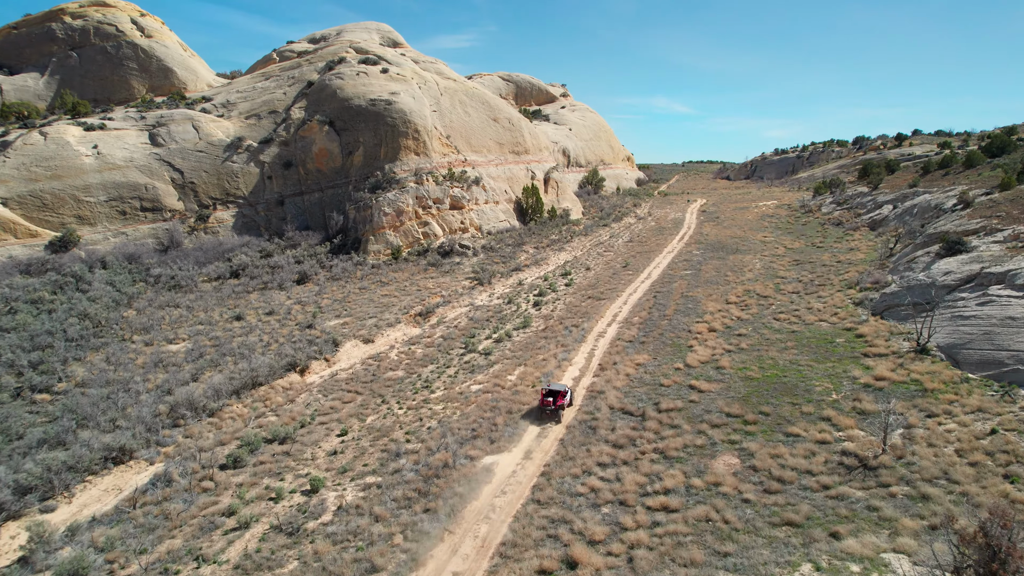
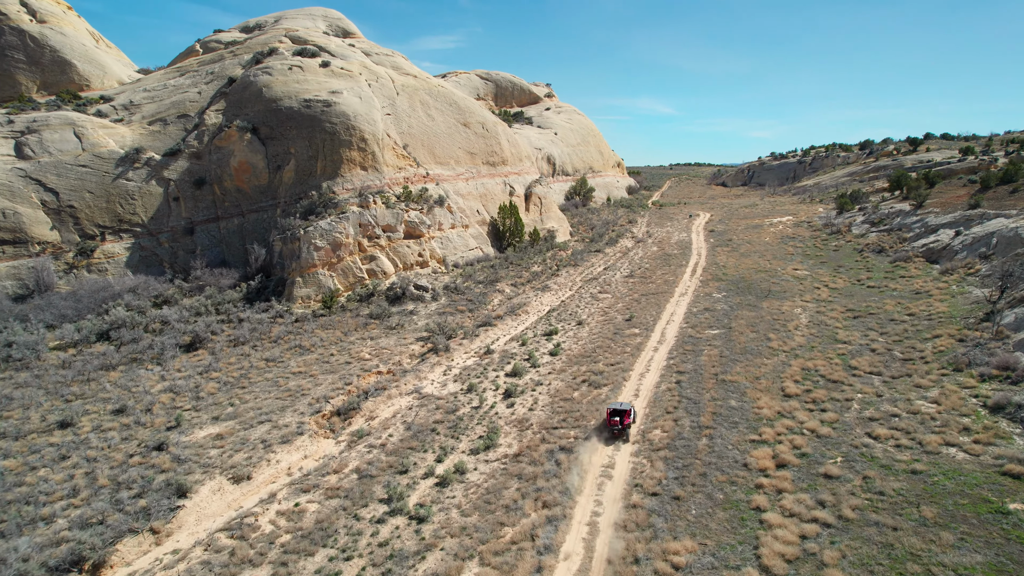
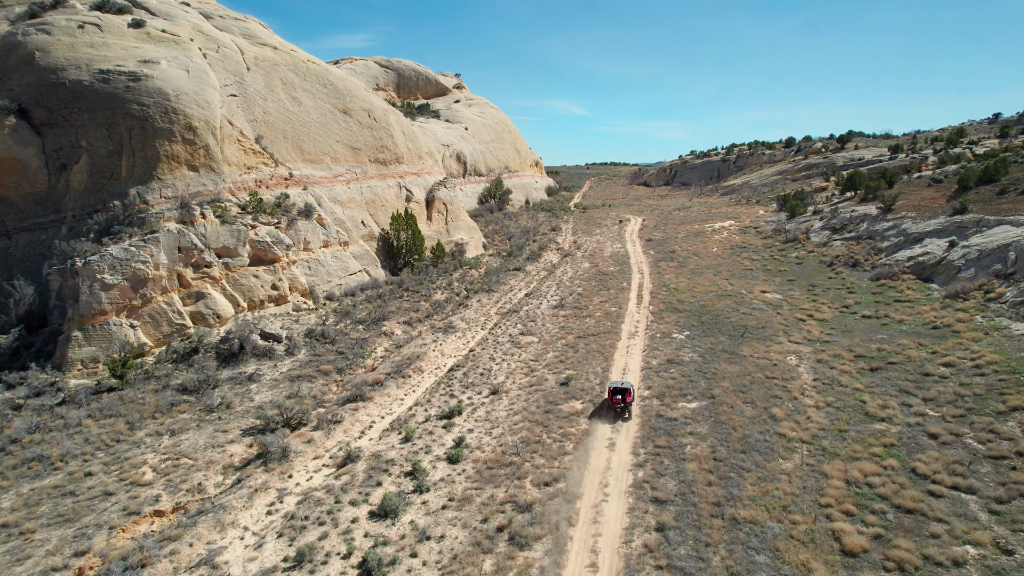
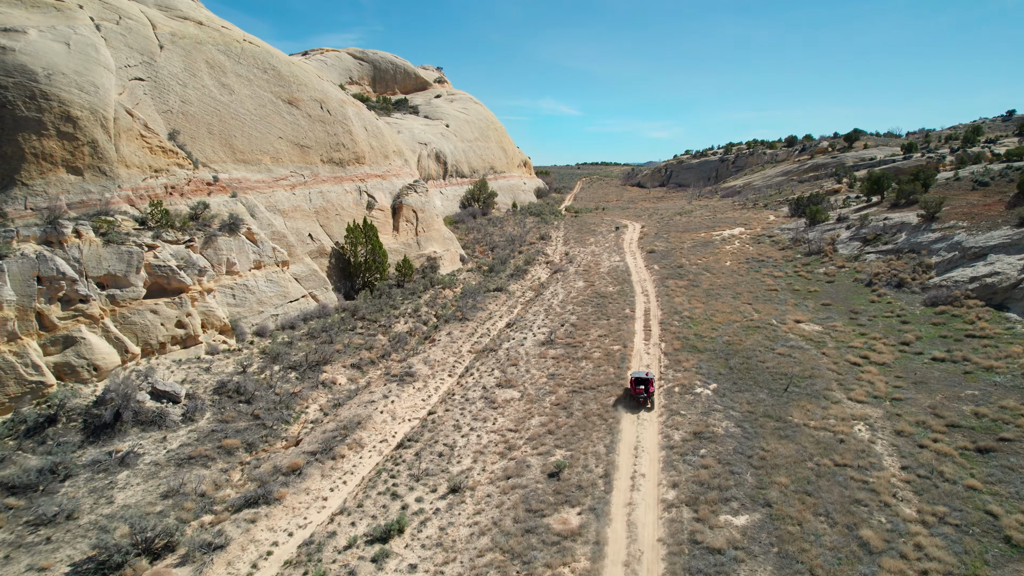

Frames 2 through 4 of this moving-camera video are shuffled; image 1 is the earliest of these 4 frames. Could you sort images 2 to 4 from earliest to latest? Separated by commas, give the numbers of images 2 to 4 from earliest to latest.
2, 3, 4
